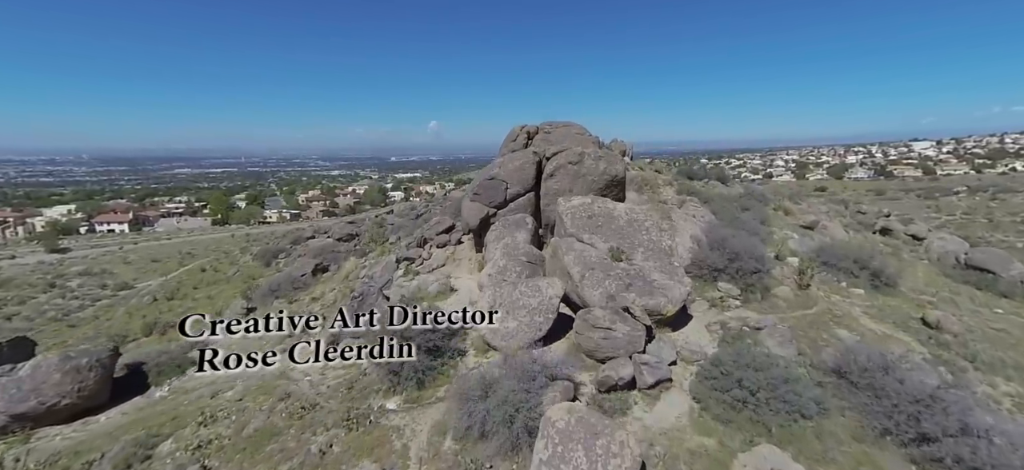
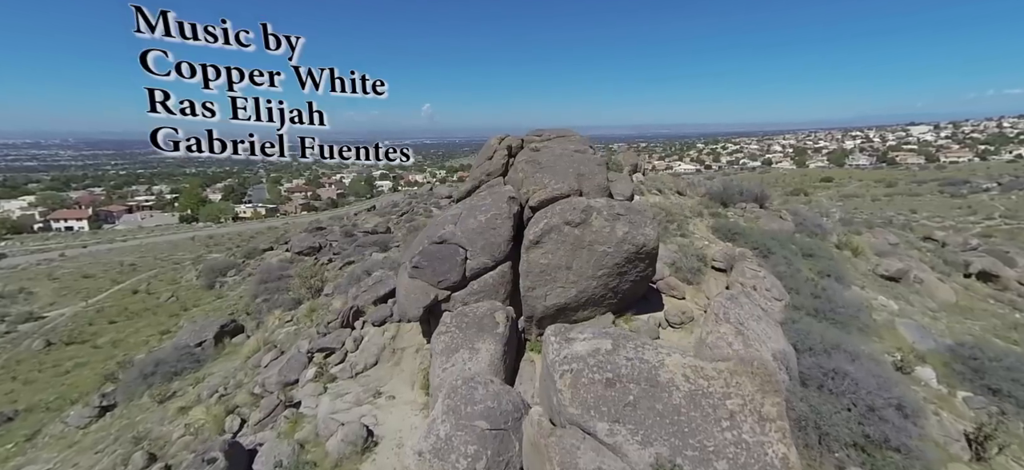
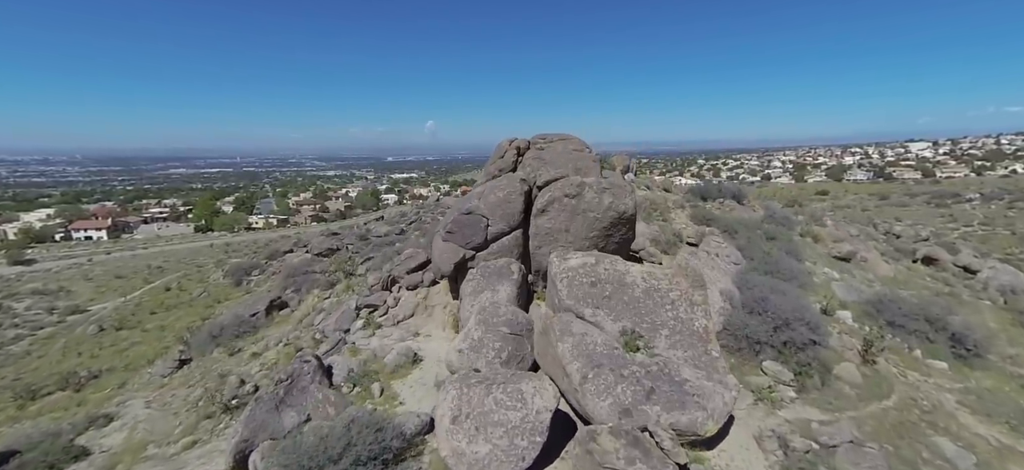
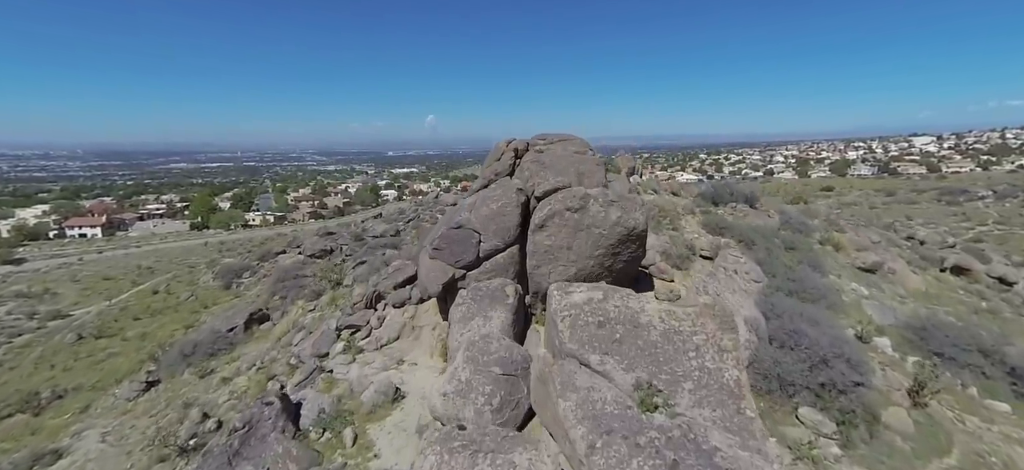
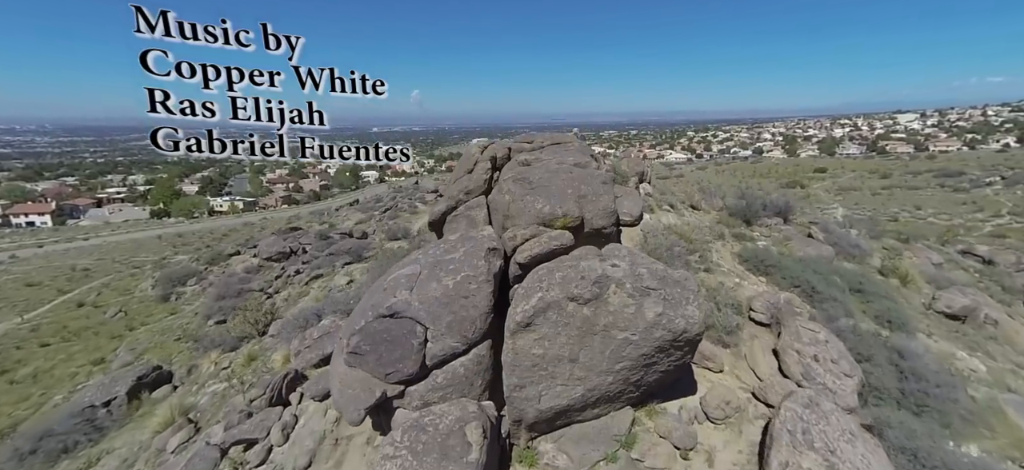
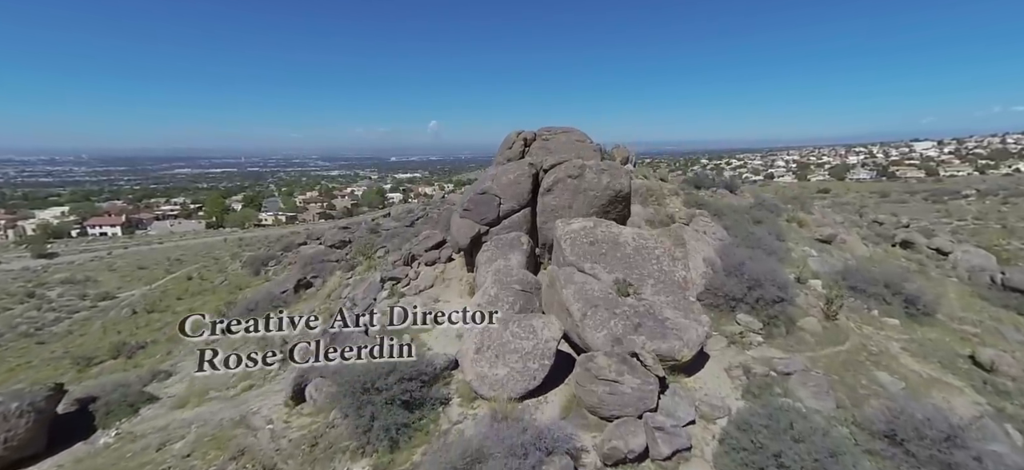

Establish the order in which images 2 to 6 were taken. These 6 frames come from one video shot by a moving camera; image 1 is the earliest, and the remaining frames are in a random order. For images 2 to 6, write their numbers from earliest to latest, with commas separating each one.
6, 3, 4, 2, 5
